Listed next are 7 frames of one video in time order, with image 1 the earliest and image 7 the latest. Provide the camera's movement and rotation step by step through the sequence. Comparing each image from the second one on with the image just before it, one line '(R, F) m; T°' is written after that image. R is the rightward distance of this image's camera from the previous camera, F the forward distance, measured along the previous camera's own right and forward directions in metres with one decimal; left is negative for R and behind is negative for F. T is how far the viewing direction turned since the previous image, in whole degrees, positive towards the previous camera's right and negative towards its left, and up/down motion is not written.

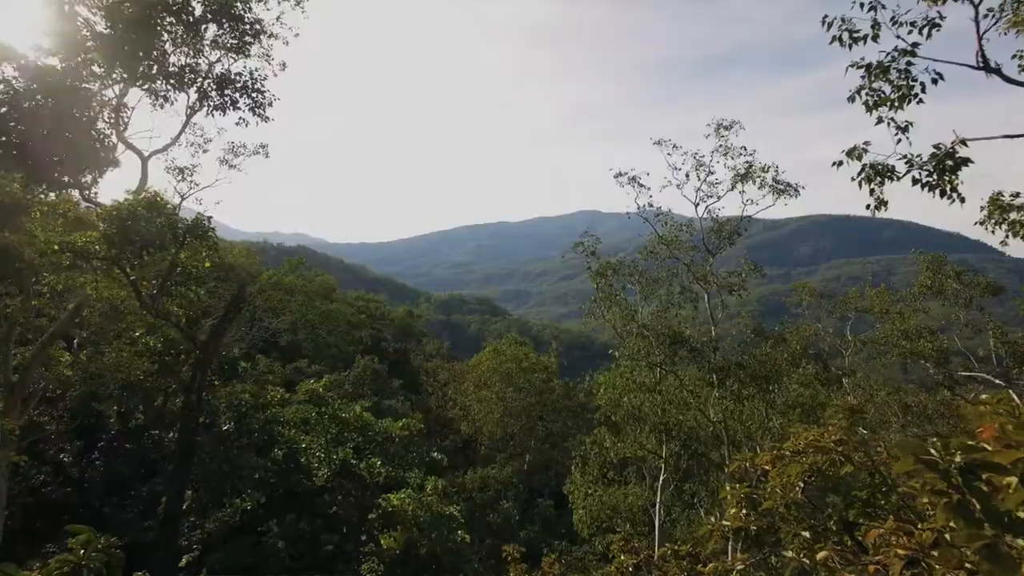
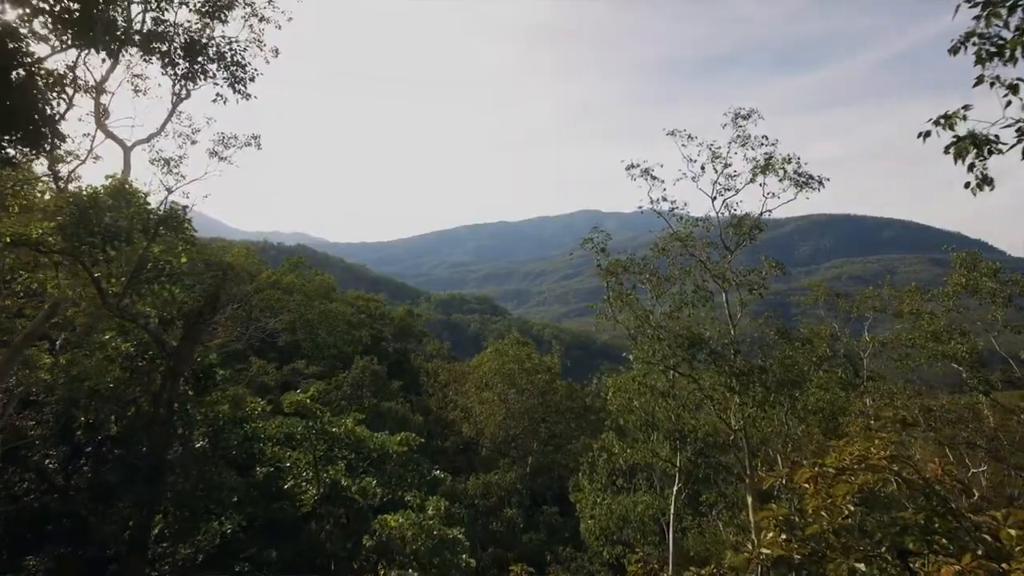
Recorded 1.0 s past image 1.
(-0.1, +0.7) m; 0°
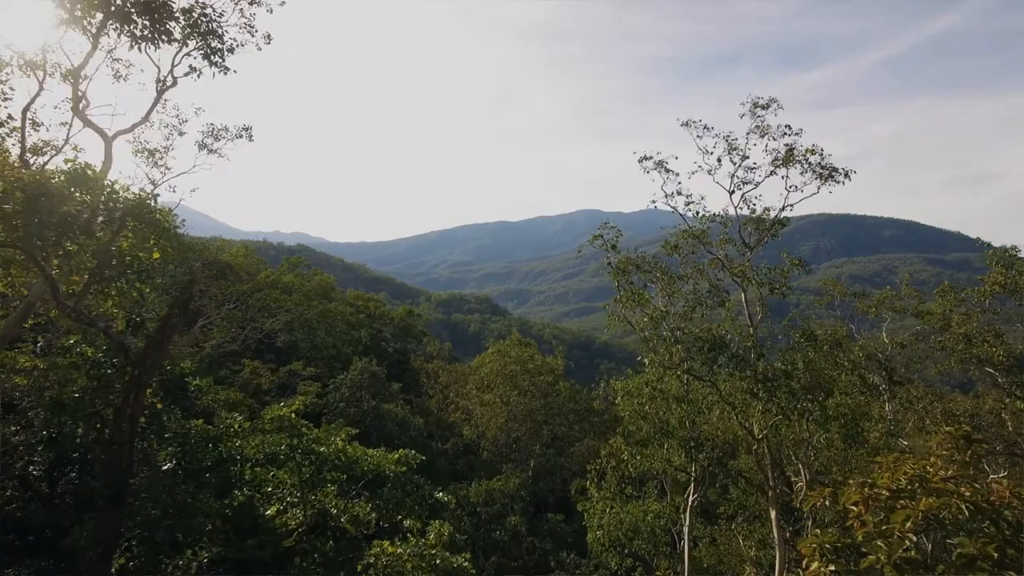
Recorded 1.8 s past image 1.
(-0.1, +0.7) m; 0°
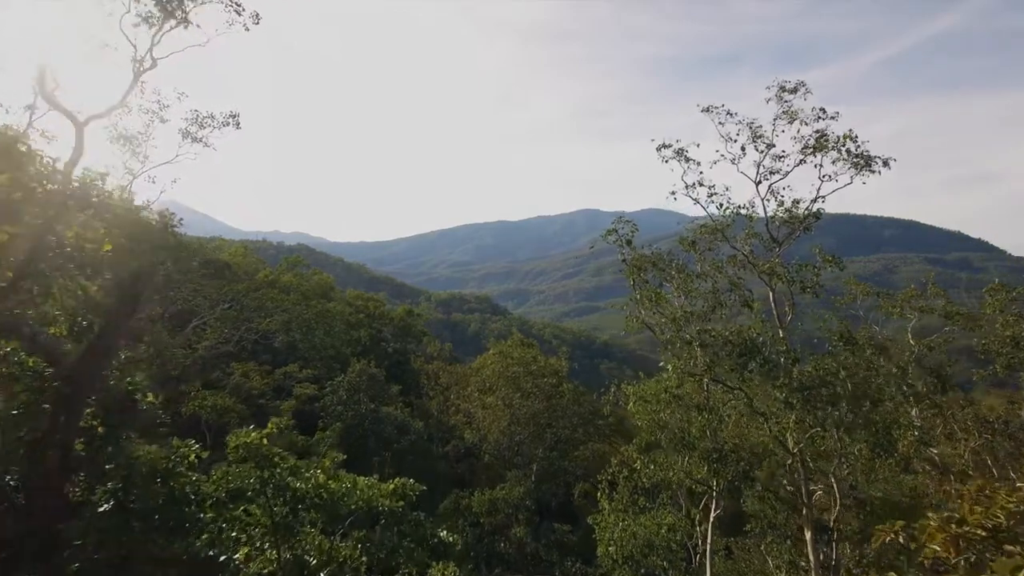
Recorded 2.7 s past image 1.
(-0.1, +0.9) m; 0°
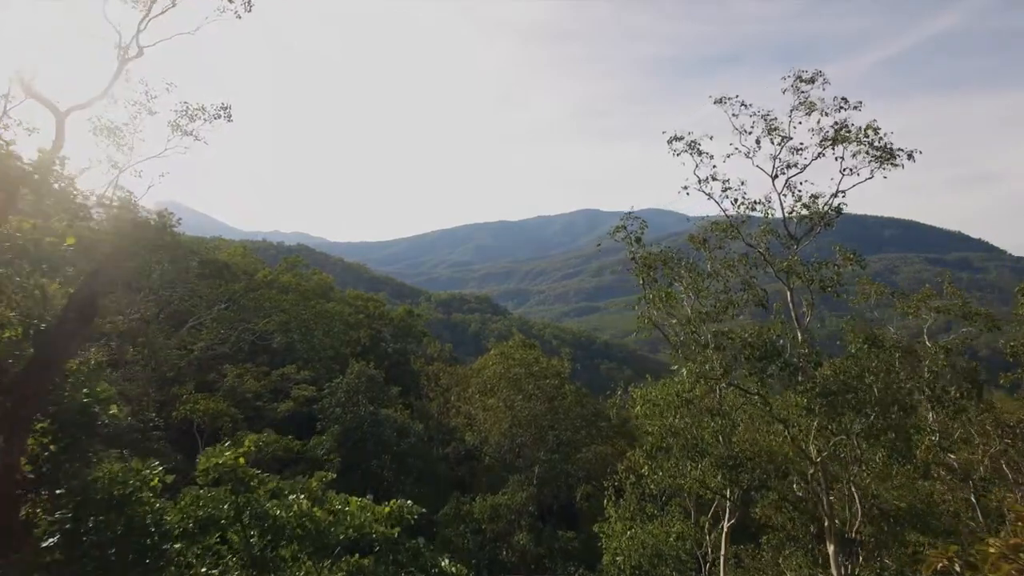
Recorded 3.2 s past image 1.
(-0.1, +0.5) m; 0°
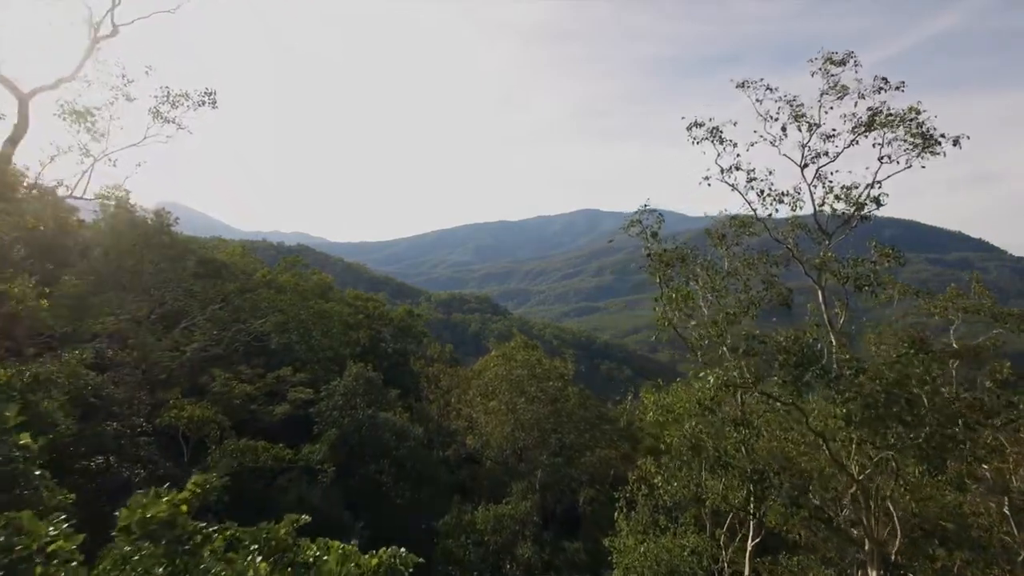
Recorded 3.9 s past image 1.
(-0.1, +0.8) m; 0°
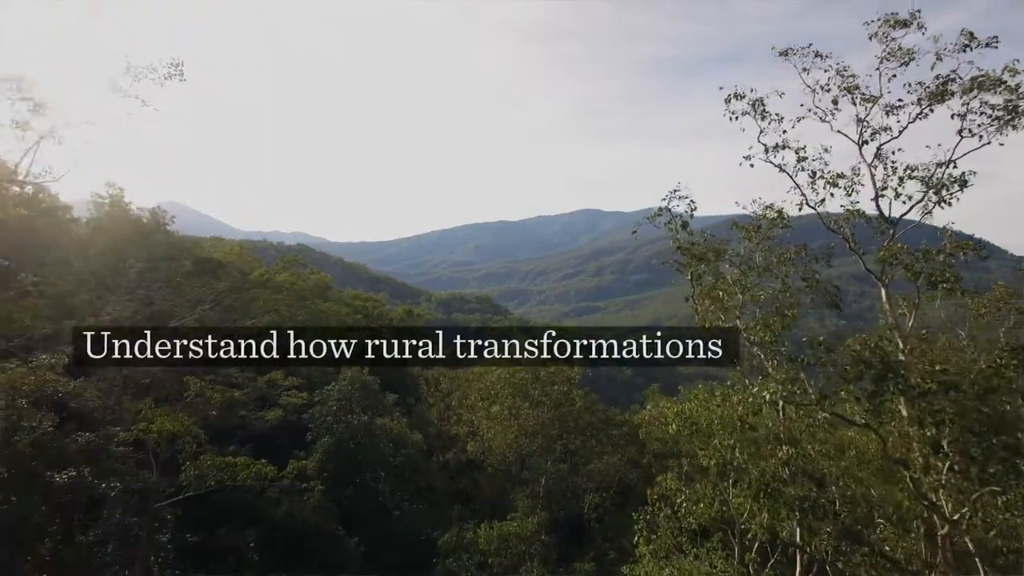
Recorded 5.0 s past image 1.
(-0.1, +1.3) m; 0°
